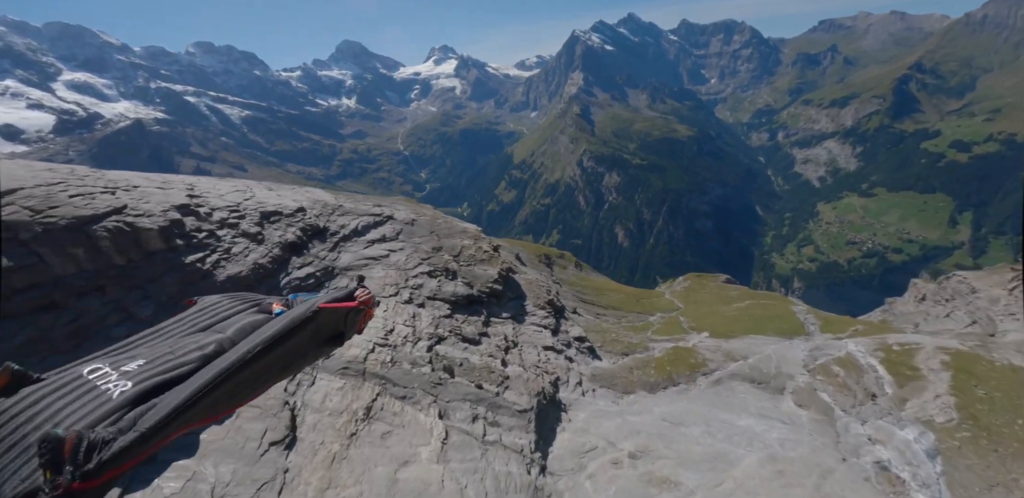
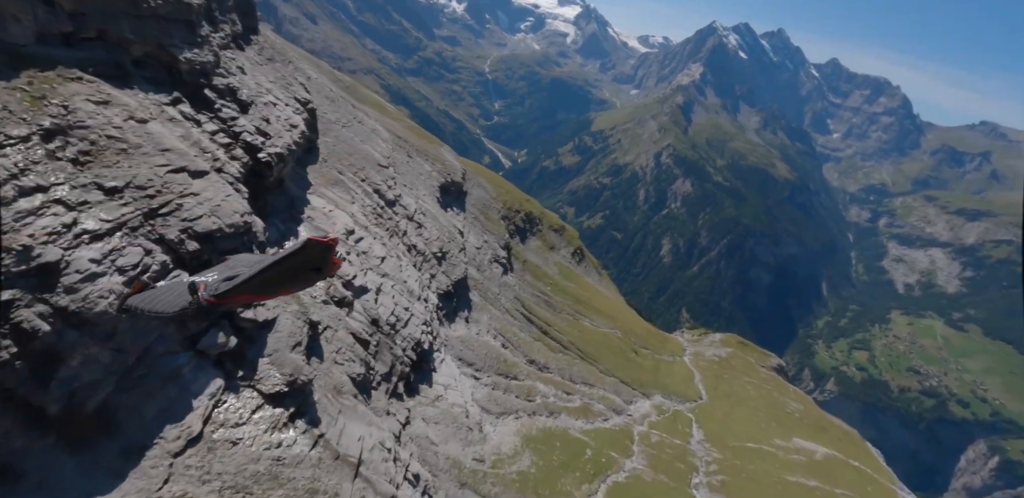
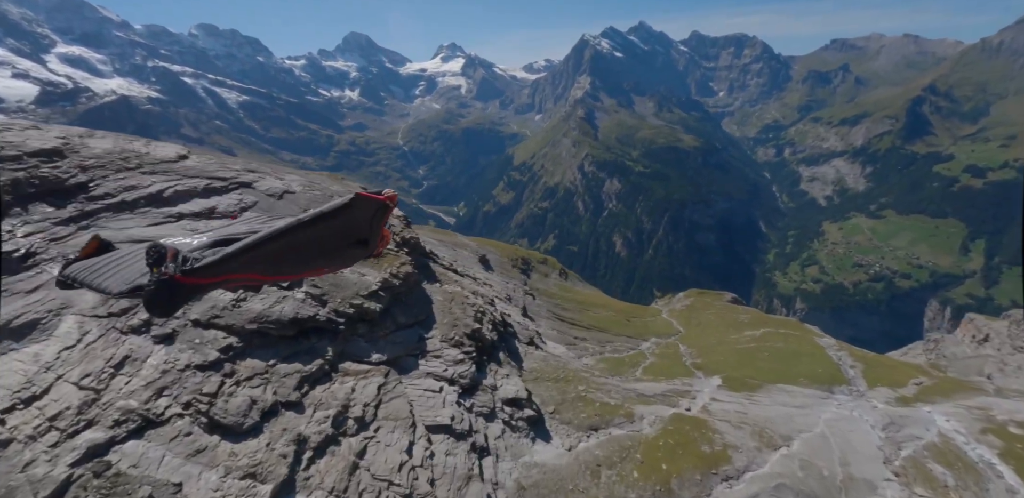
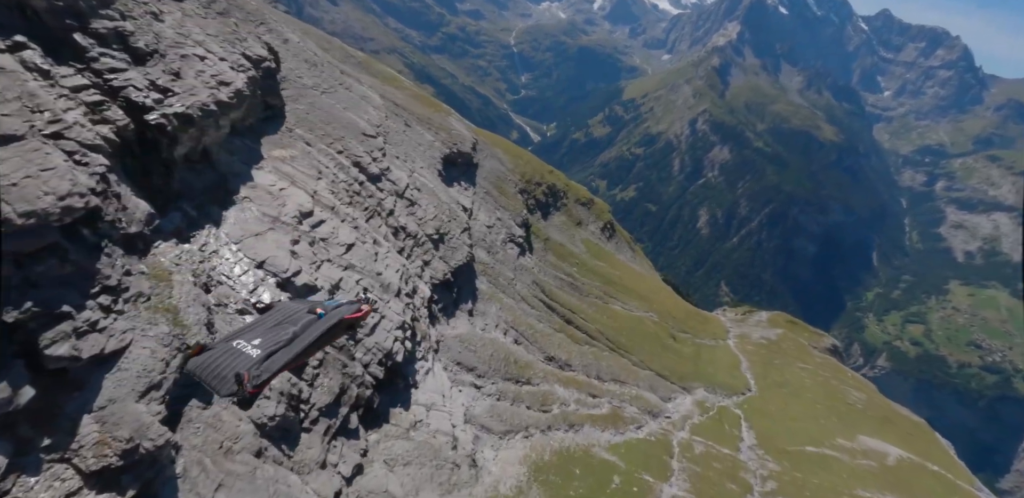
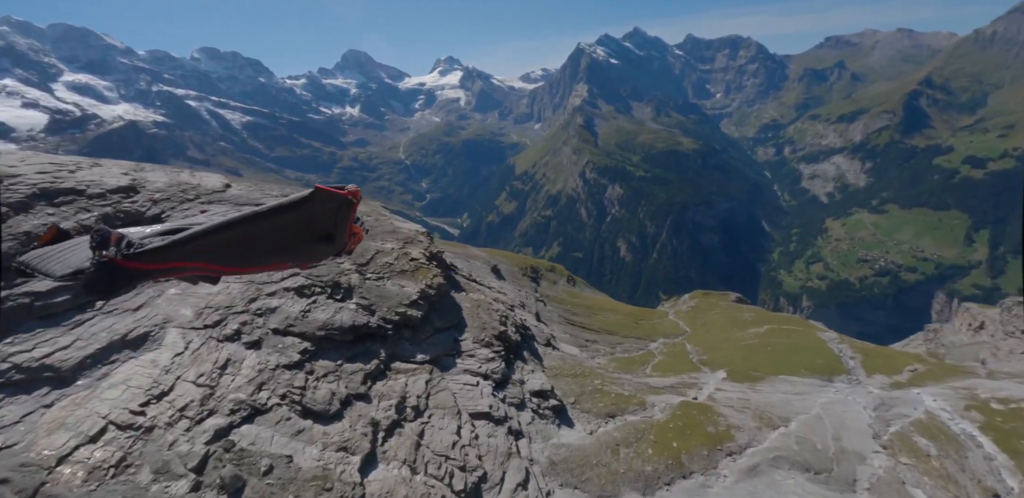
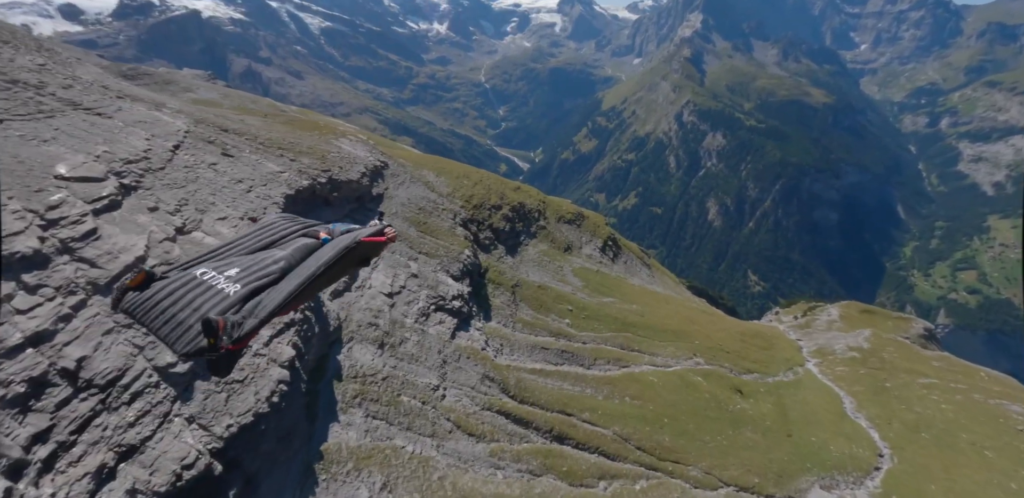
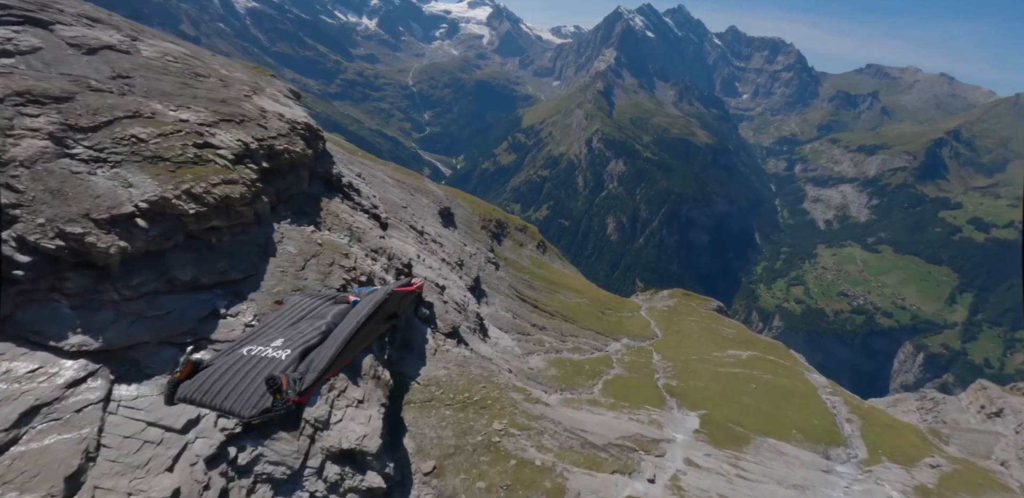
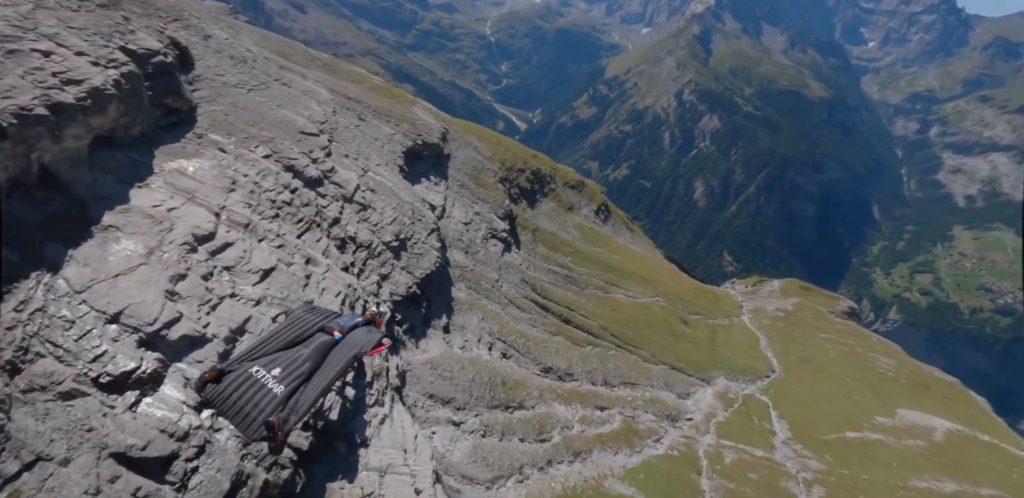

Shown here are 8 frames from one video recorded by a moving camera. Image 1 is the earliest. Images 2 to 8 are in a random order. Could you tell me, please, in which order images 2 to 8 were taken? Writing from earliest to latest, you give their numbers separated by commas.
5, 3, 7, 2, 4, 8, 6
